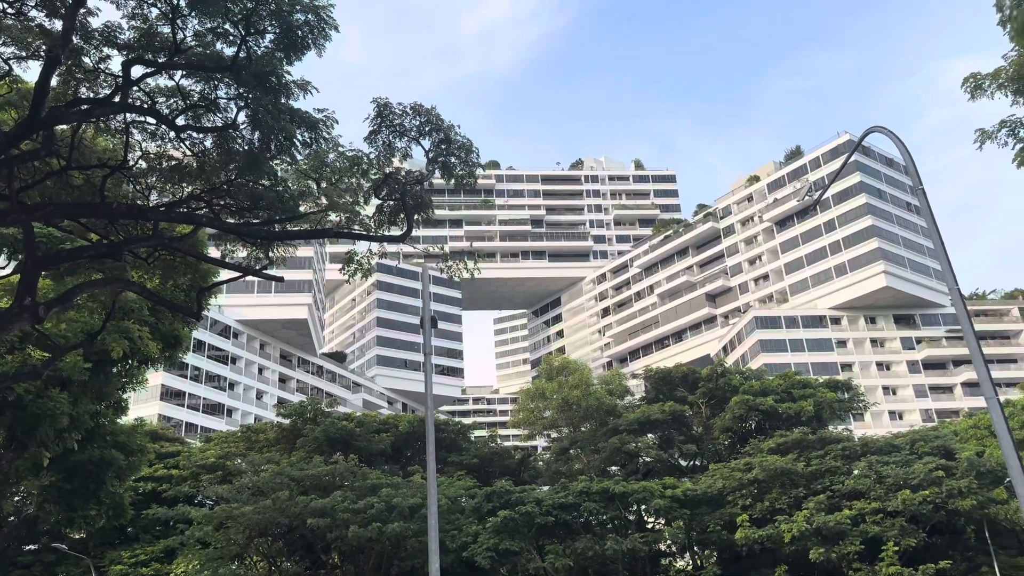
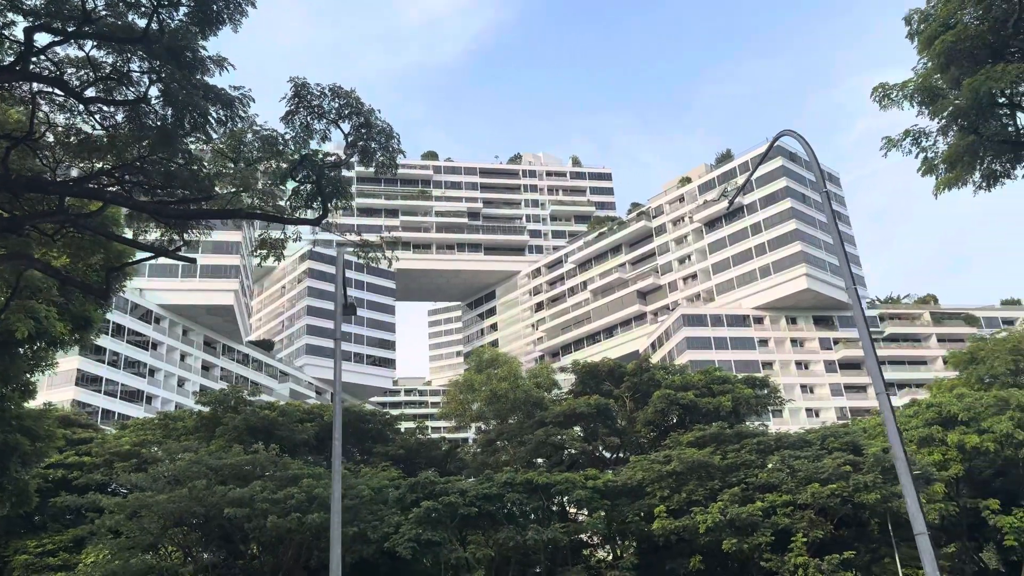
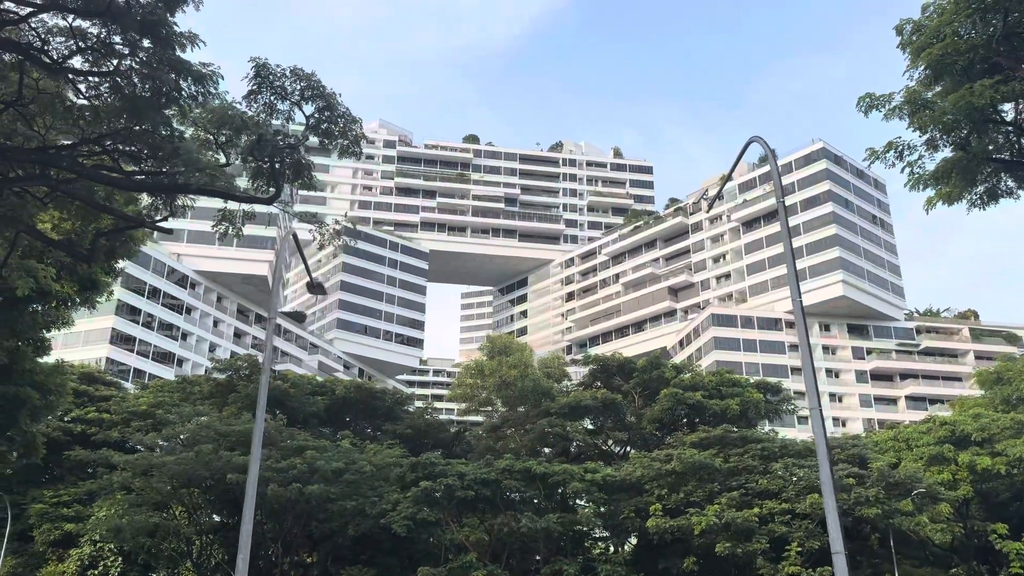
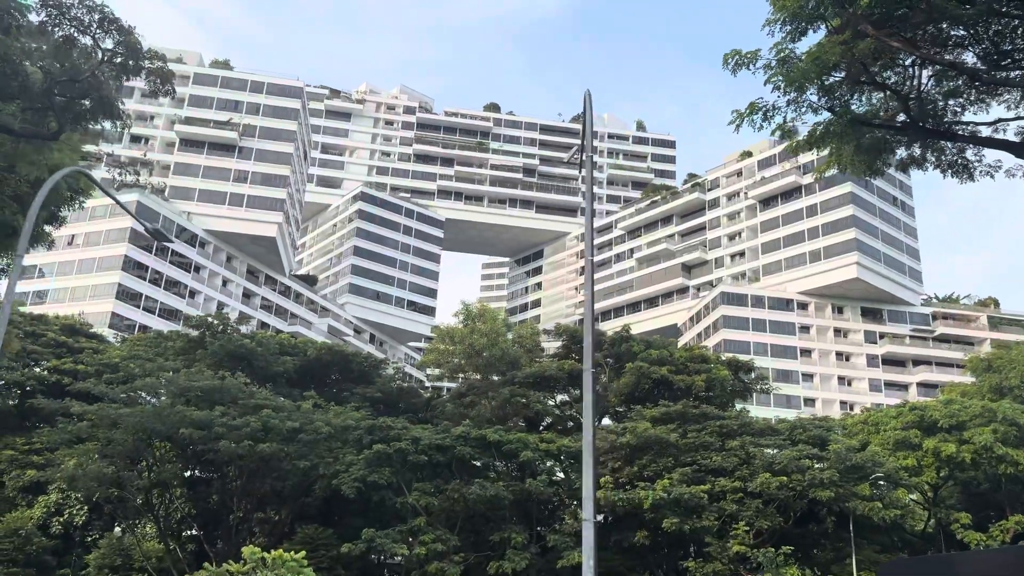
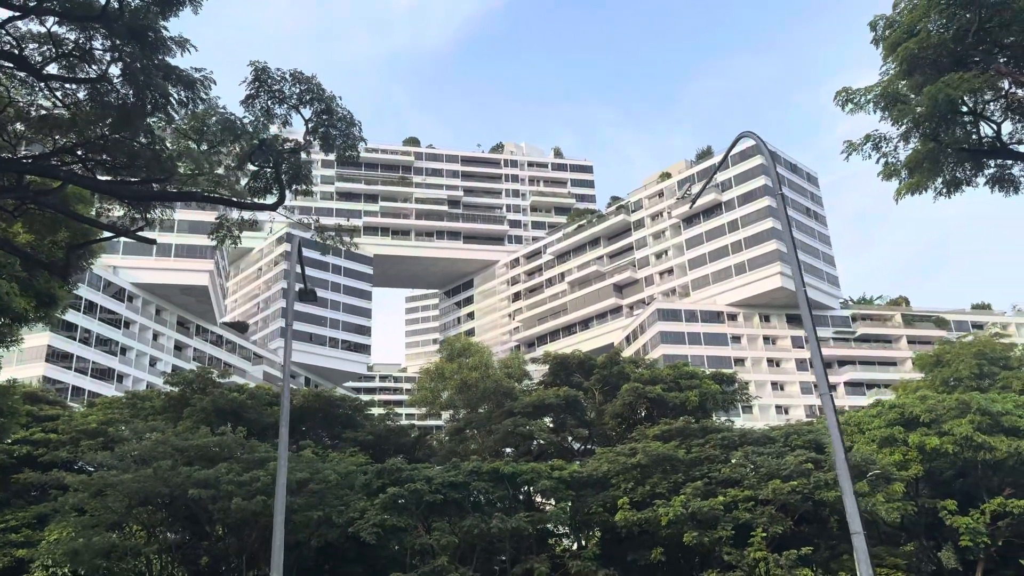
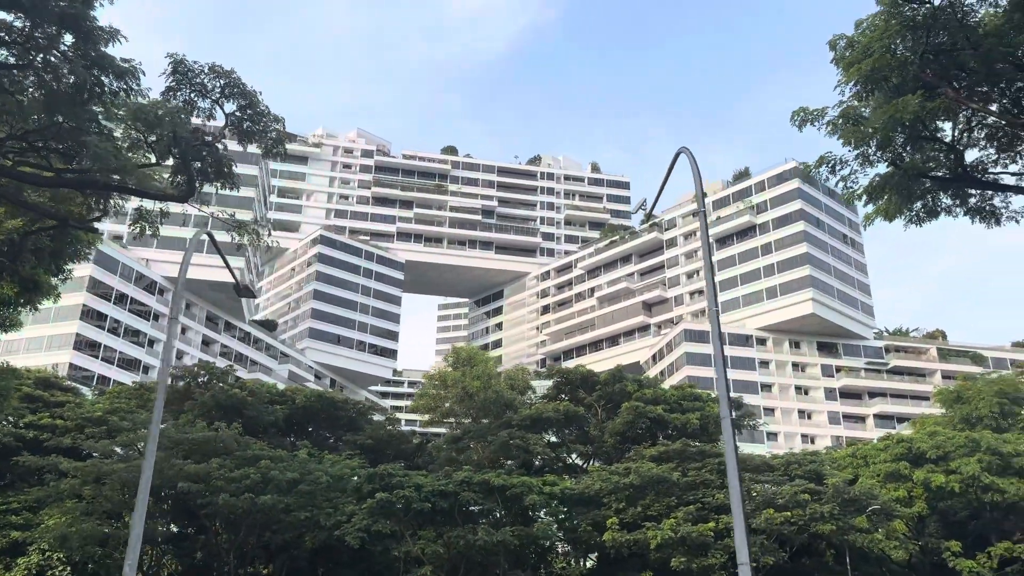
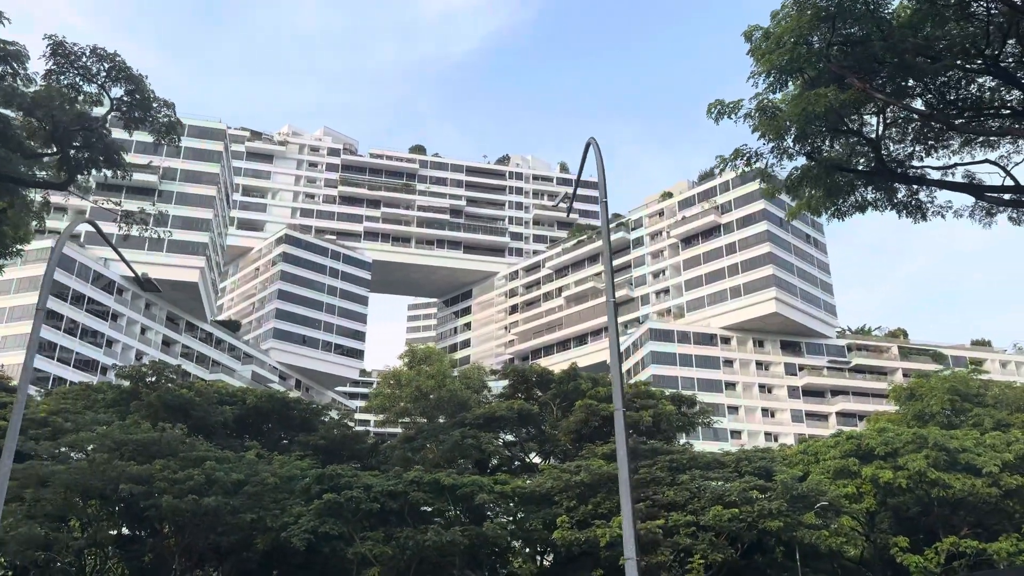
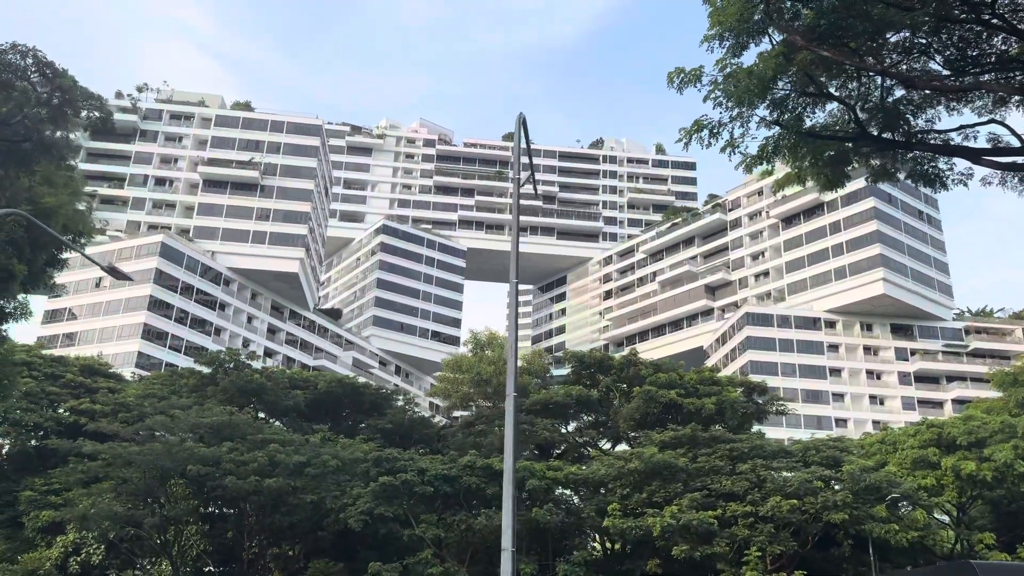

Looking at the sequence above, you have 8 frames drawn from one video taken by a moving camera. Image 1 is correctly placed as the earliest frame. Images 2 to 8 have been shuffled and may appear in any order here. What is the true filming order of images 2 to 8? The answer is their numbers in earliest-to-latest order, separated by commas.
2, 5, 3, 6, 7, 4, 8
